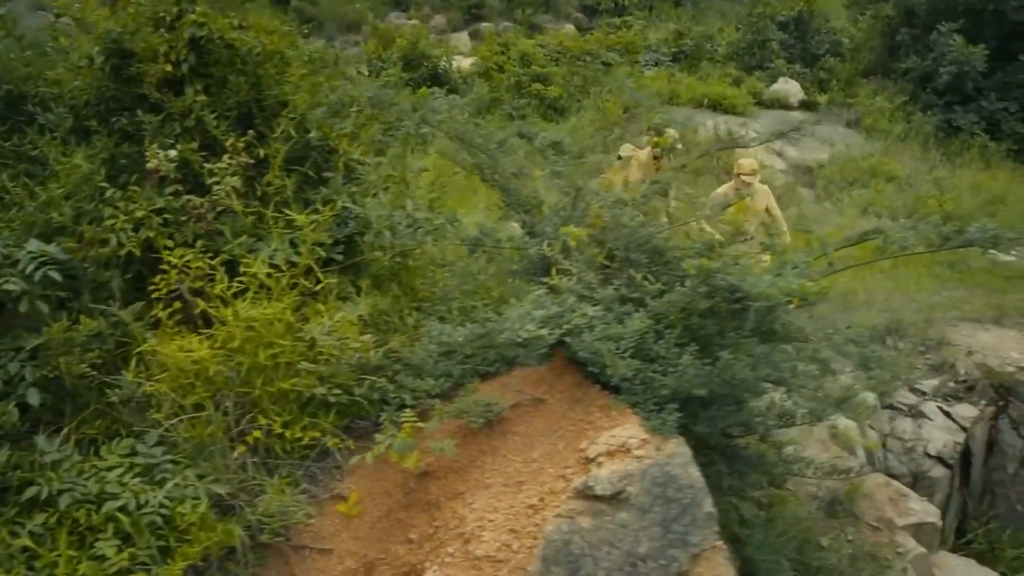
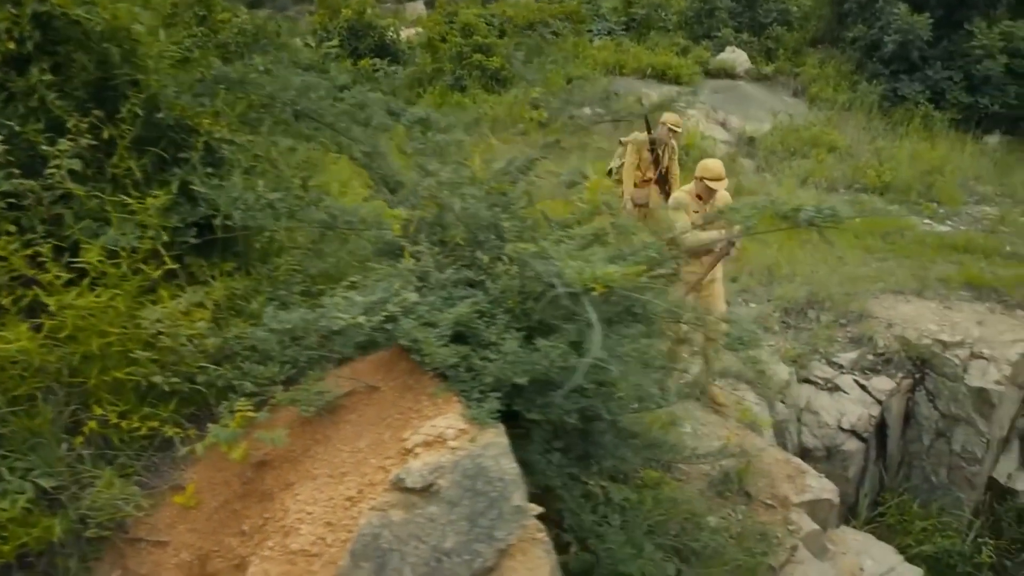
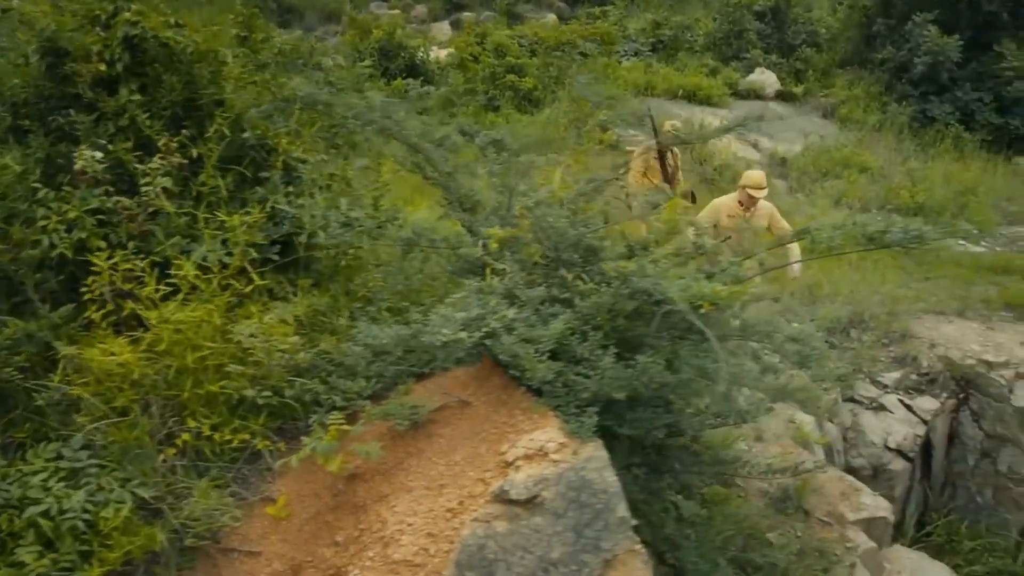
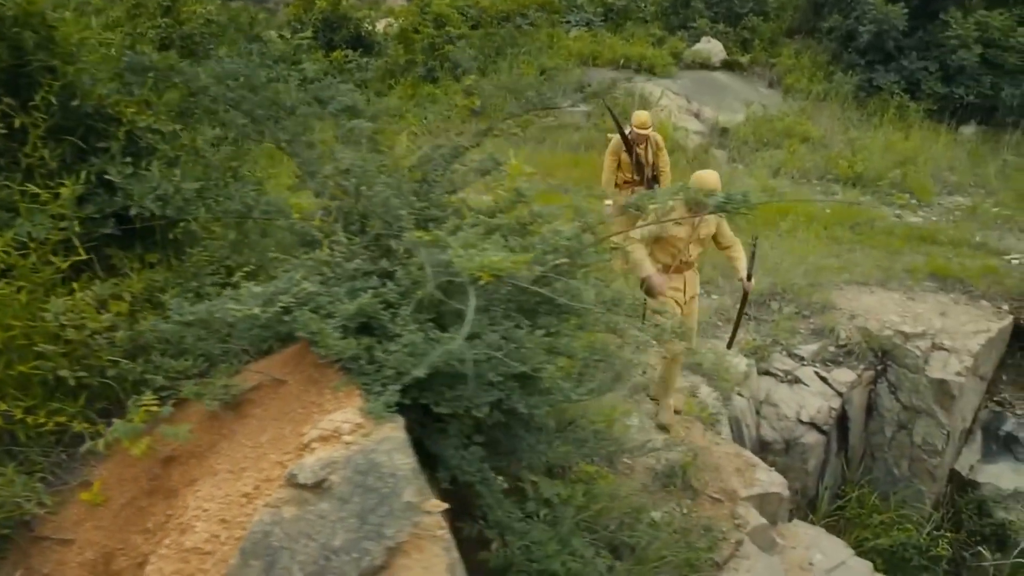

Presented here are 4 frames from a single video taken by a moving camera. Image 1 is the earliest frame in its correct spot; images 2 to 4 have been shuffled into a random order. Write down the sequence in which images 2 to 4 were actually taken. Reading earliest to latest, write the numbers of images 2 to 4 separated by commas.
3, 2, 4
